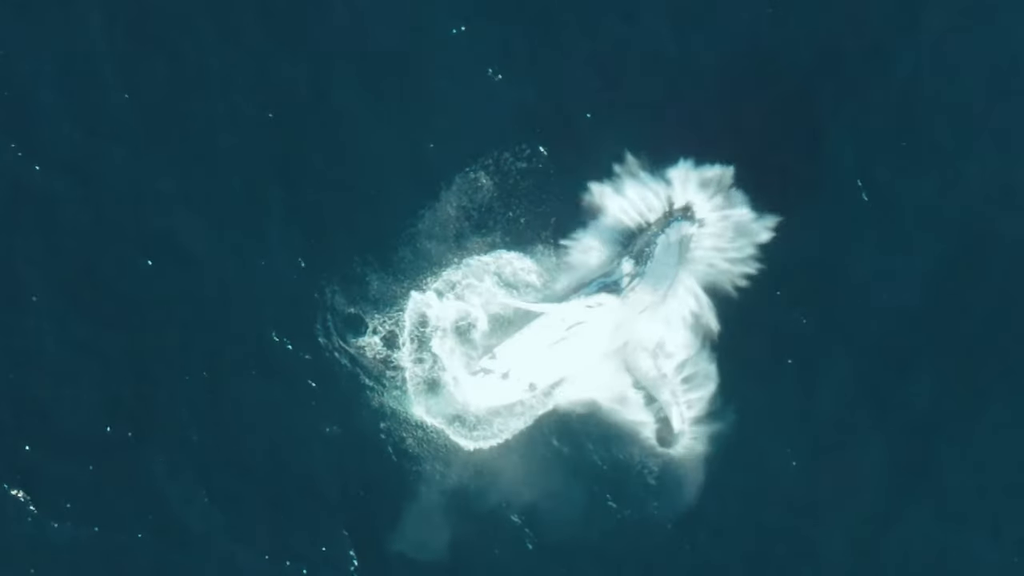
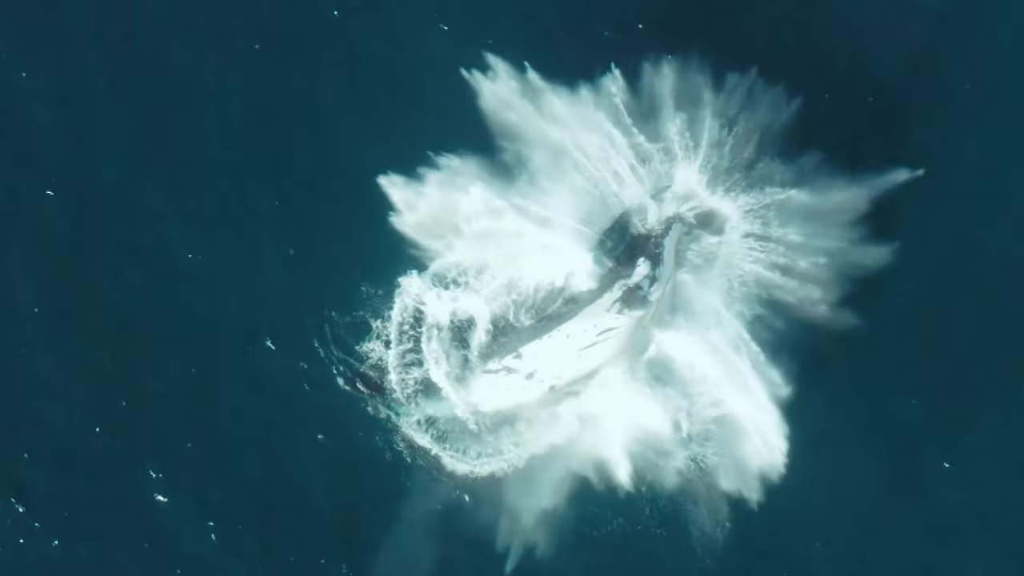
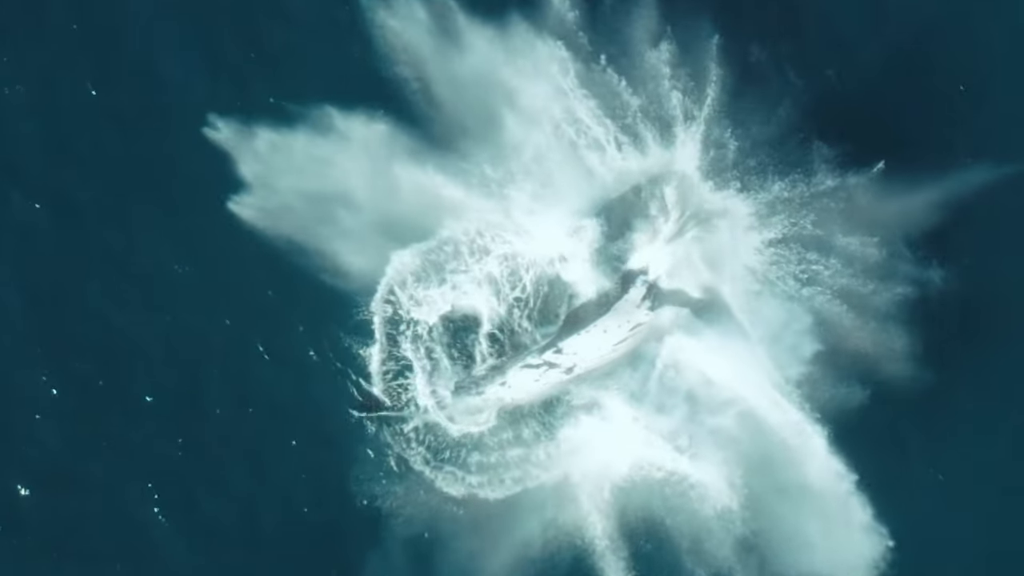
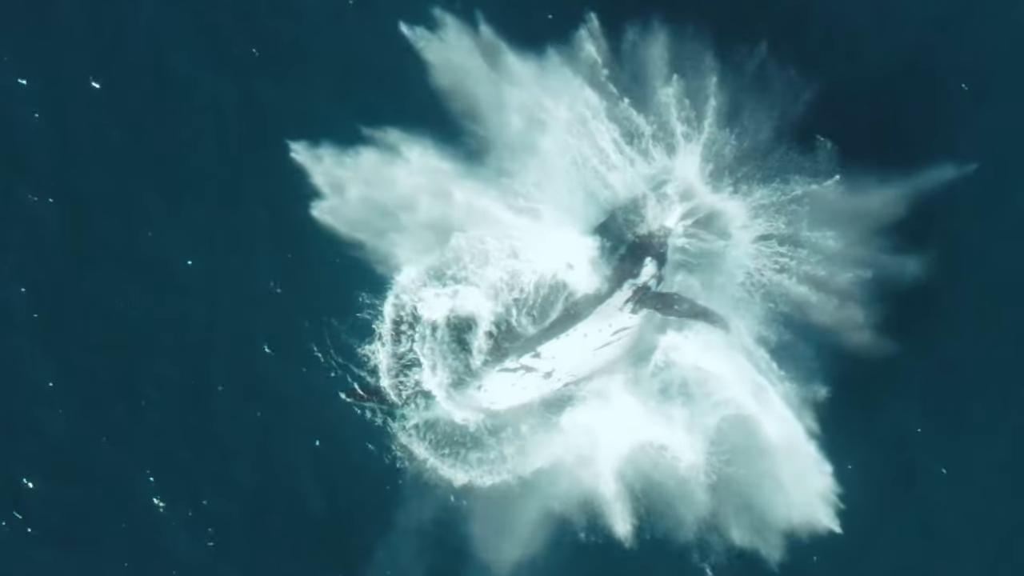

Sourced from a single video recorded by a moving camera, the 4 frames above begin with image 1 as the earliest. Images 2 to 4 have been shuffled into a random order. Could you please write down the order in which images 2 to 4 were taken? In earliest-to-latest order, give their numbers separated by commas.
2, 4, 3
